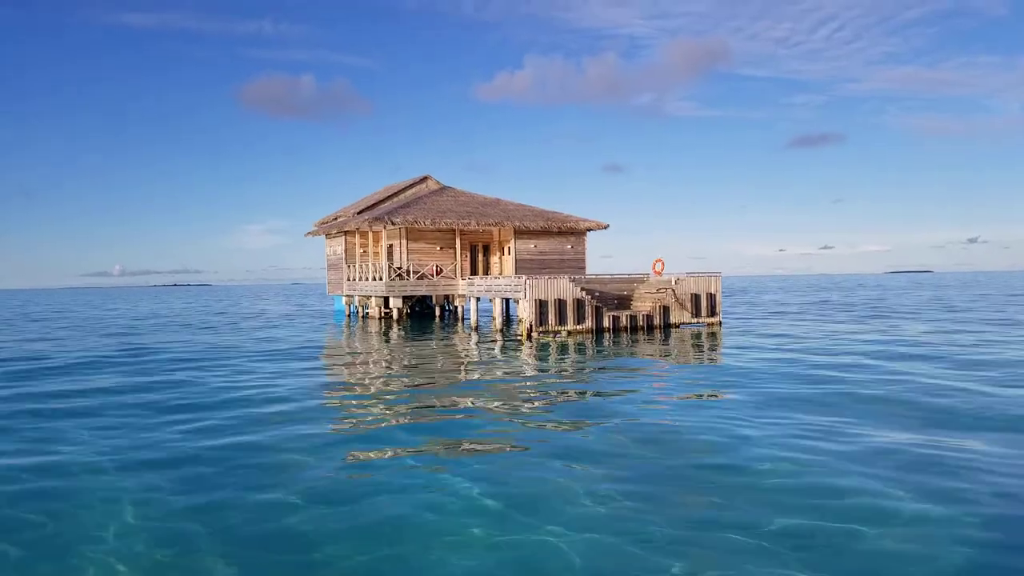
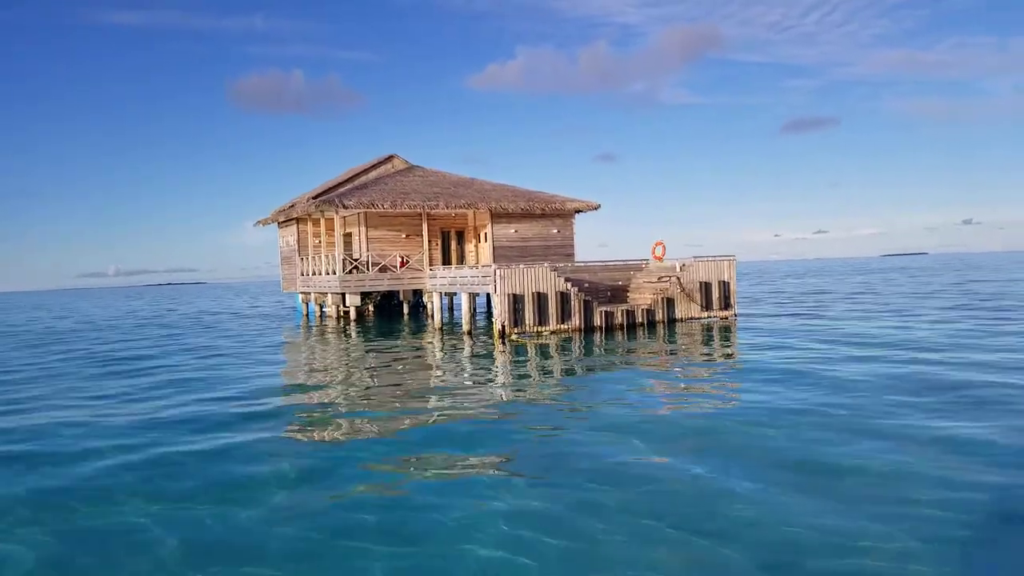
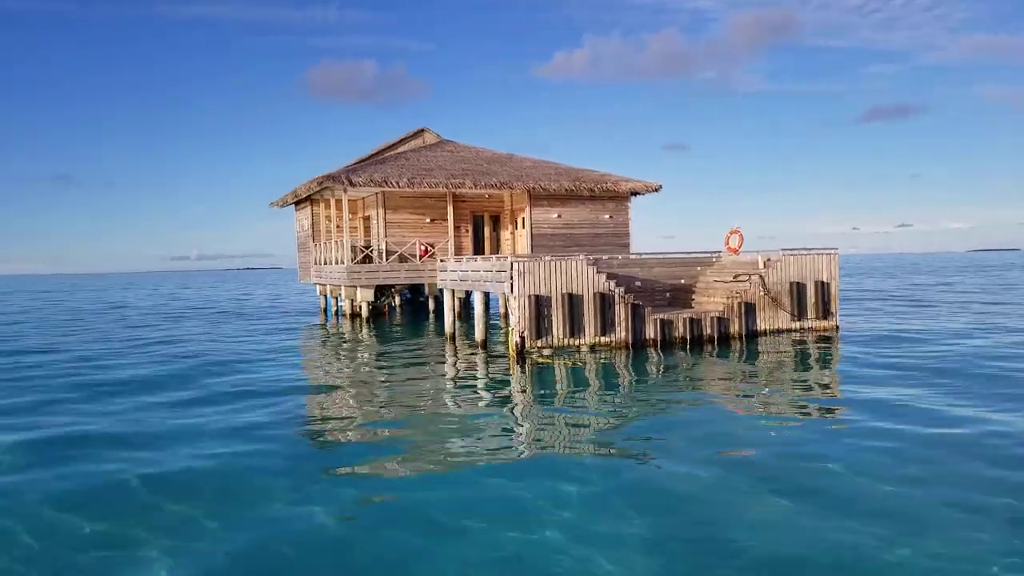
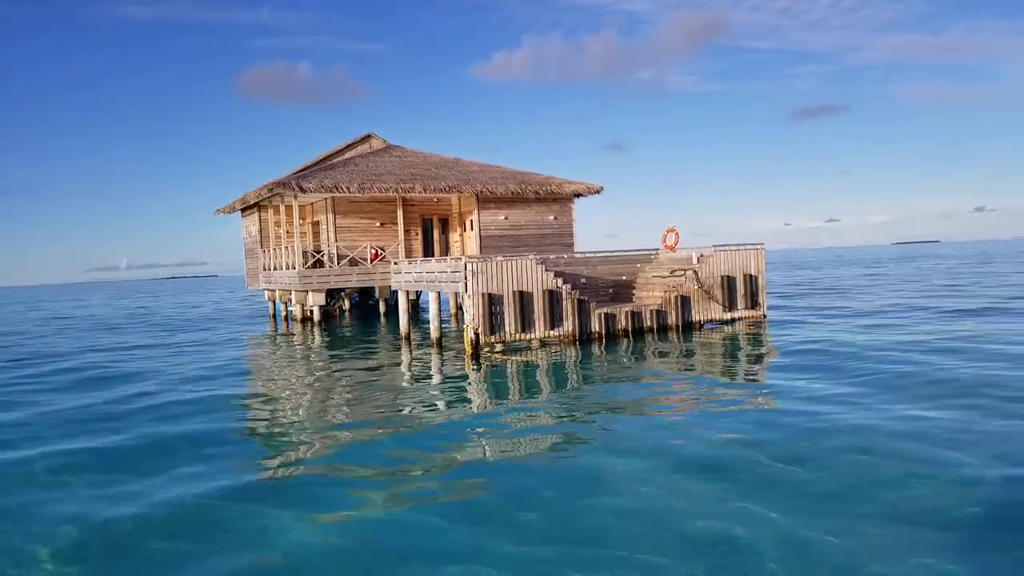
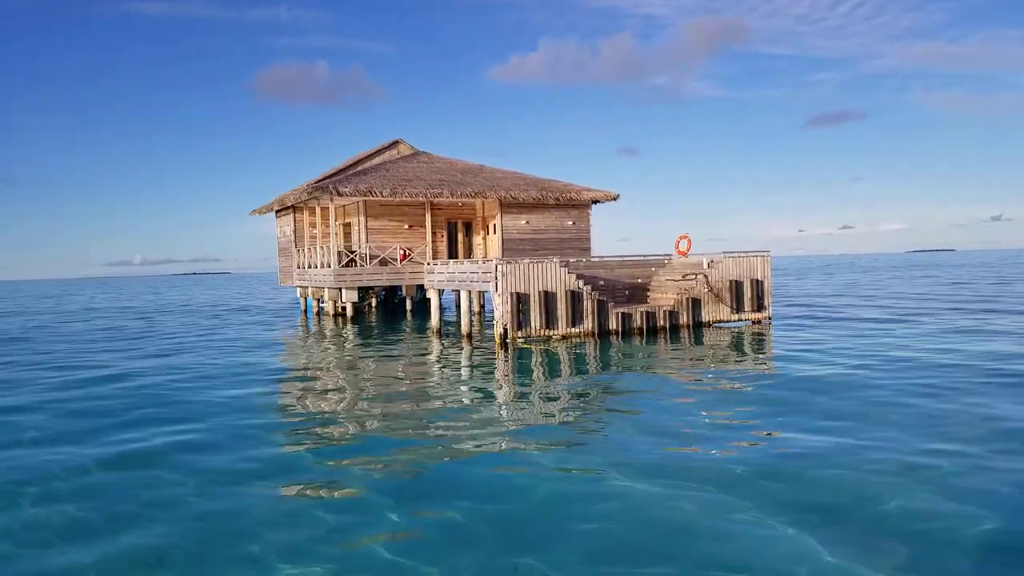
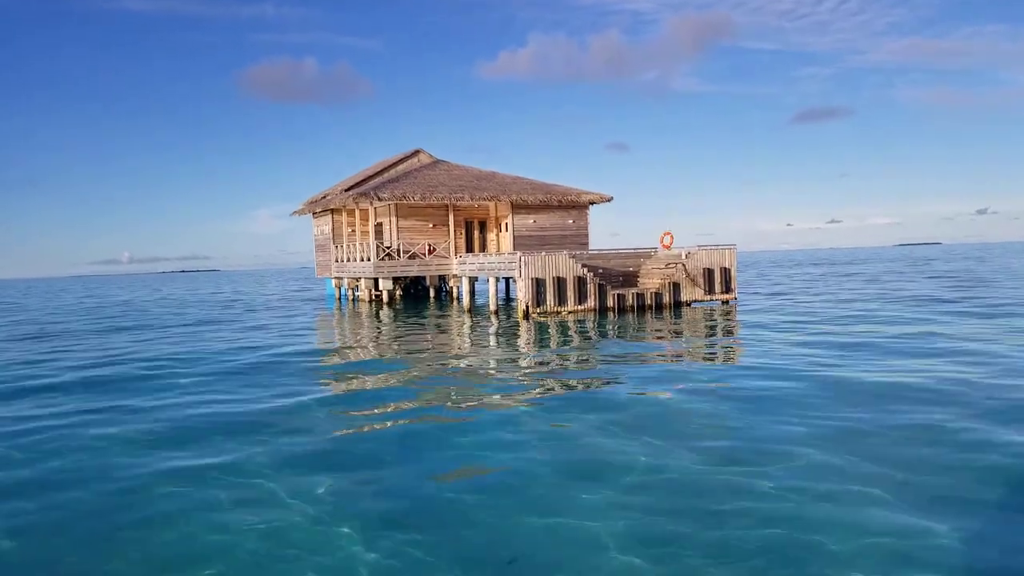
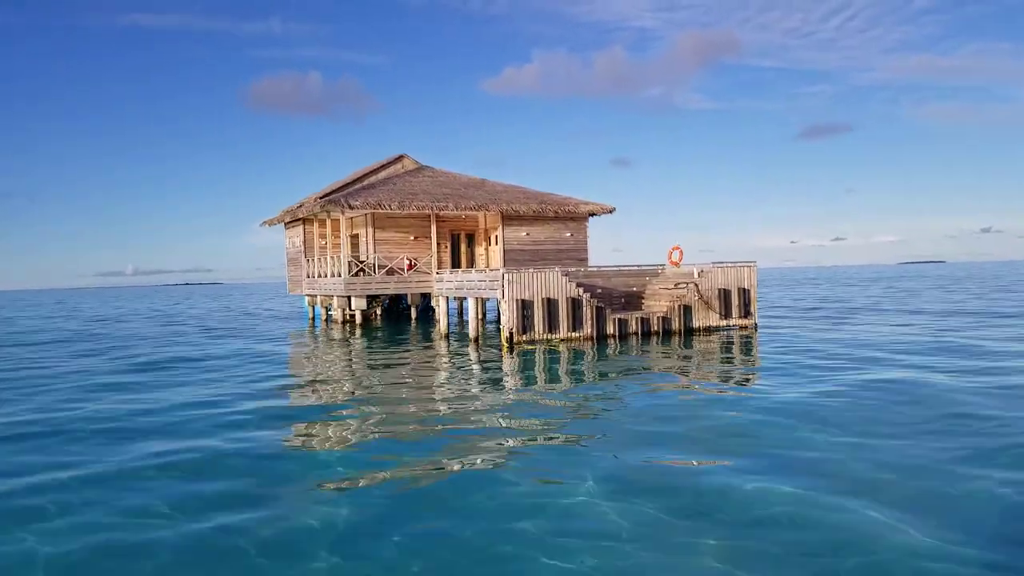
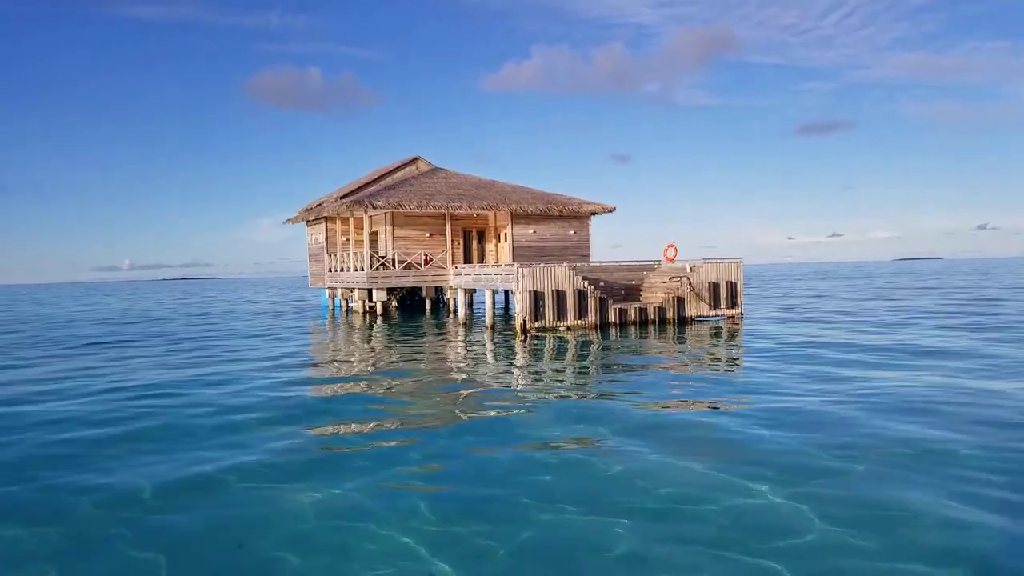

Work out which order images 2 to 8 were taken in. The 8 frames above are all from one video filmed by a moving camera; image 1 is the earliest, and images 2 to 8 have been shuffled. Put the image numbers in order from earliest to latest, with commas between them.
6, 8, 2, 7, 5, 4, 3
